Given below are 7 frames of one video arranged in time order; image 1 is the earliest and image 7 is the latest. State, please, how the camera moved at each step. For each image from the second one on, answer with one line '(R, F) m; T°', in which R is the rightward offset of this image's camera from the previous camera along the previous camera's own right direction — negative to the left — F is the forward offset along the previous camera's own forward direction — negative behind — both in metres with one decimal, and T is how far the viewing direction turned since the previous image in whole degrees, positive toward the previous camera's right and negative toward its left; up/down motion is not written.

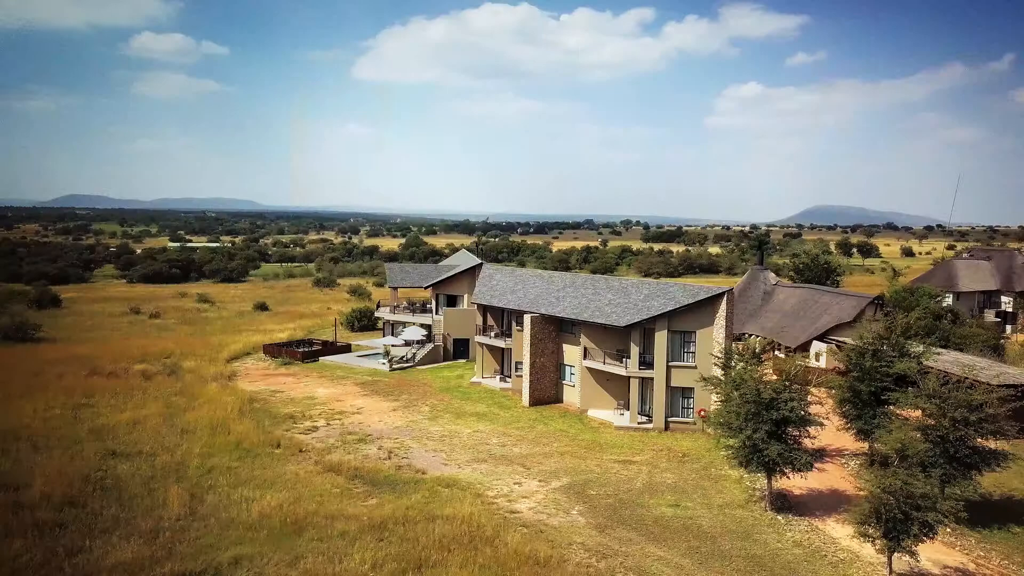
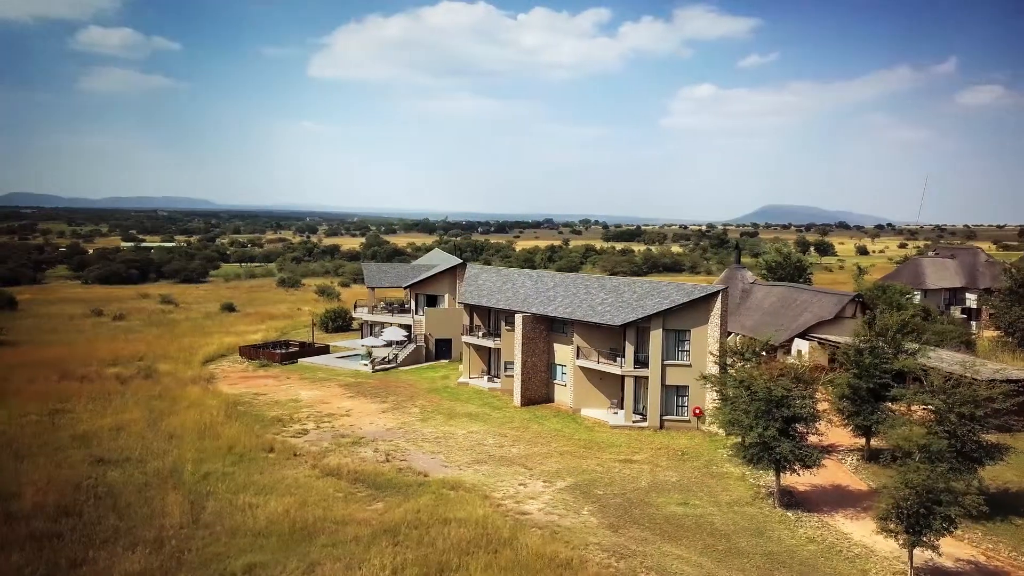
(-1.2, +0.2) m; +3°
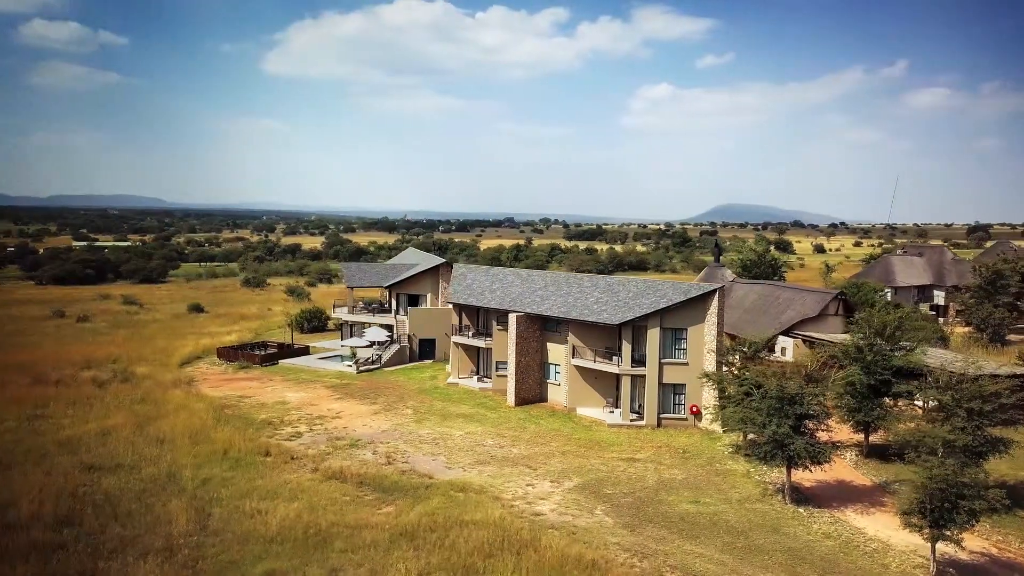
(-1.3, +0.2) m; +2°
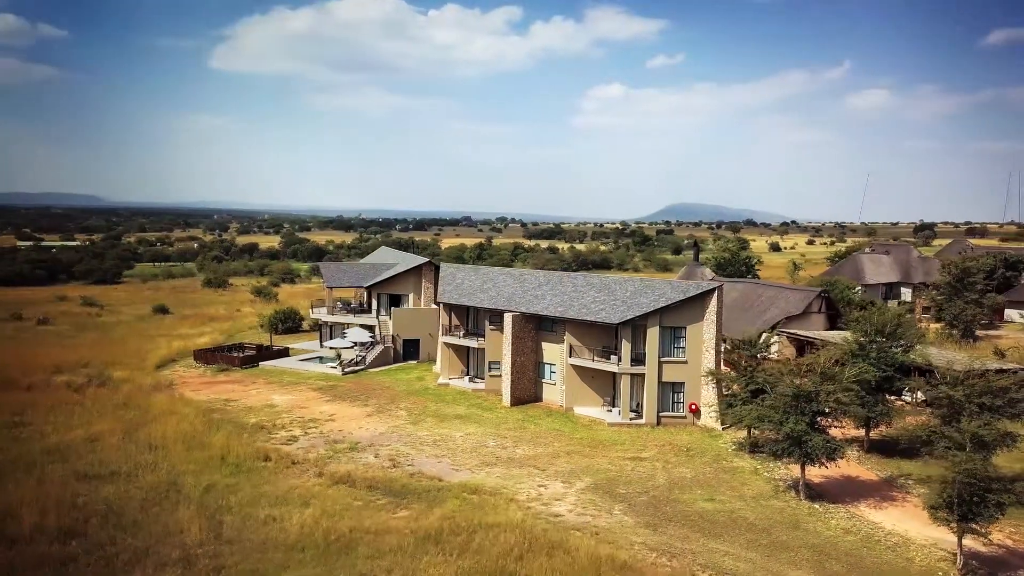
(-1.5, +0.2) m; +3°
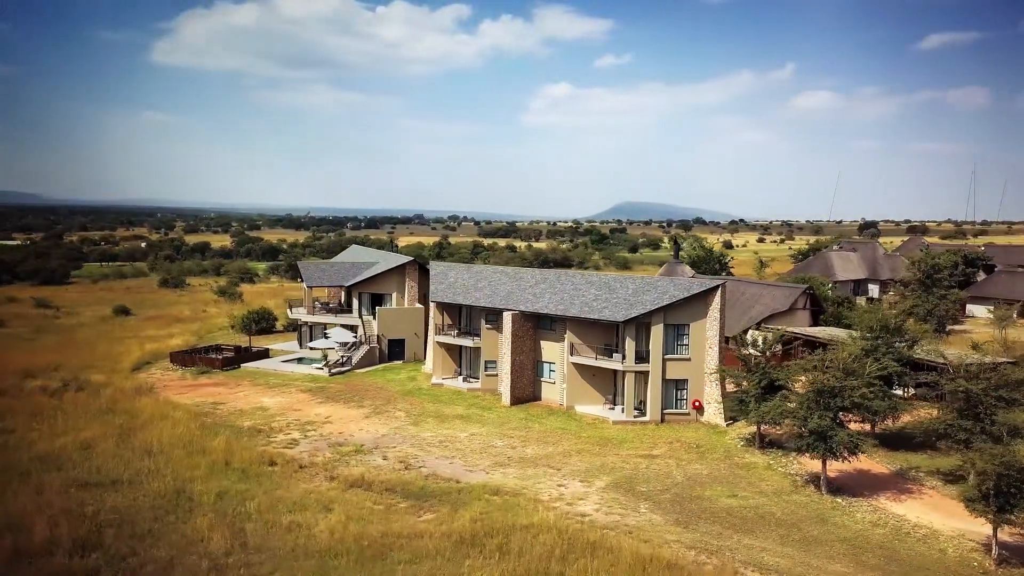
(-1.8, +0.2) m; +3°
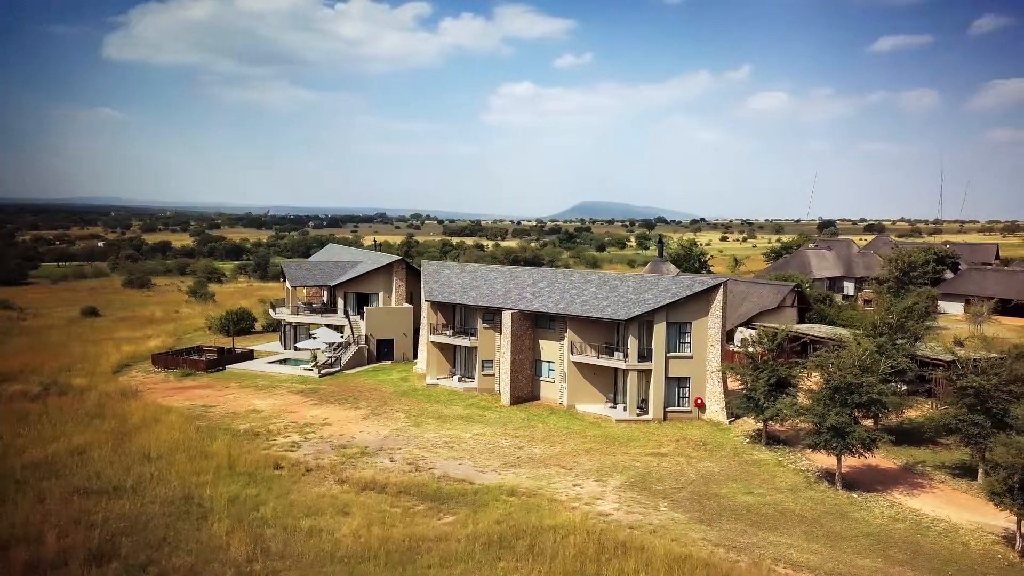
(-1.4, +0.2) m; +2°
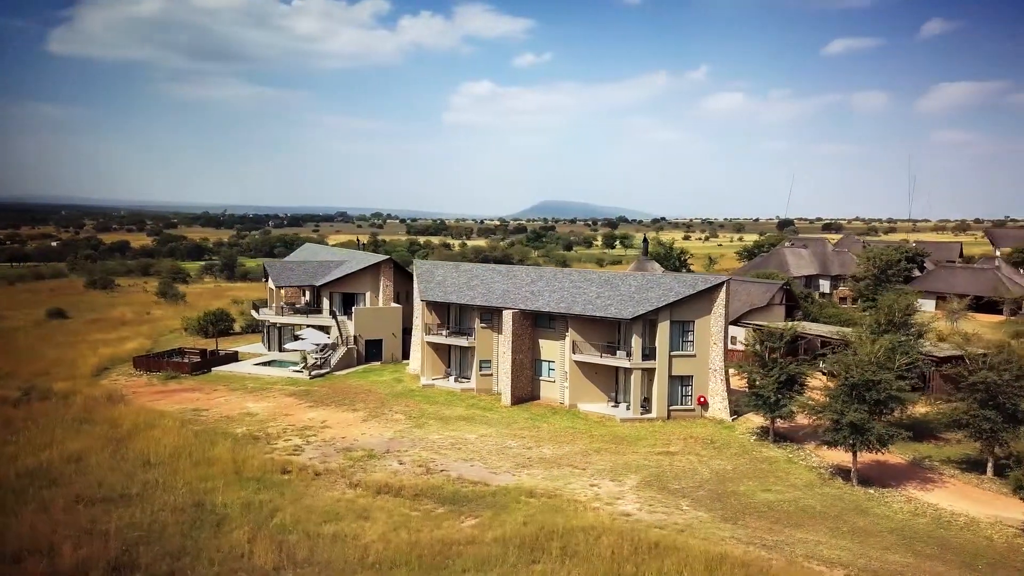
(-1.5, +0.2) m; +2°
